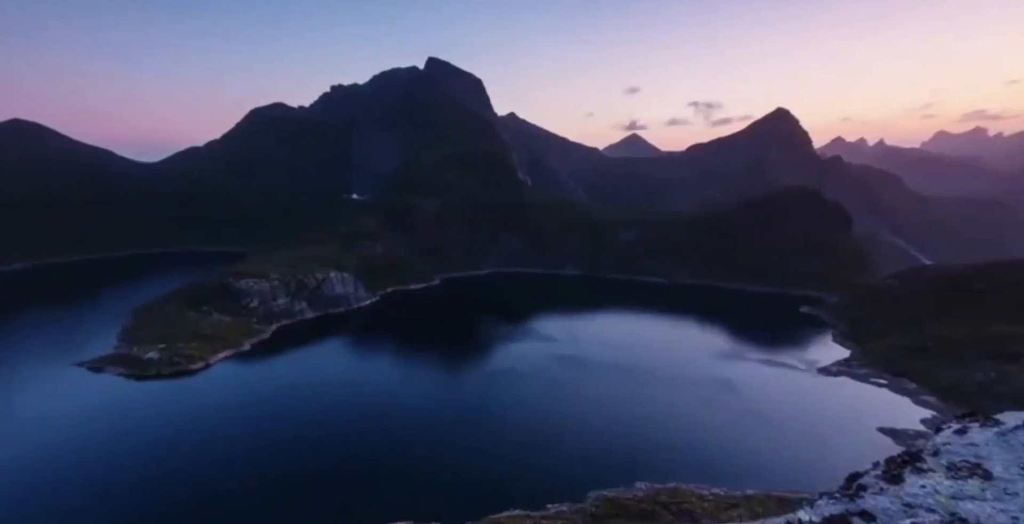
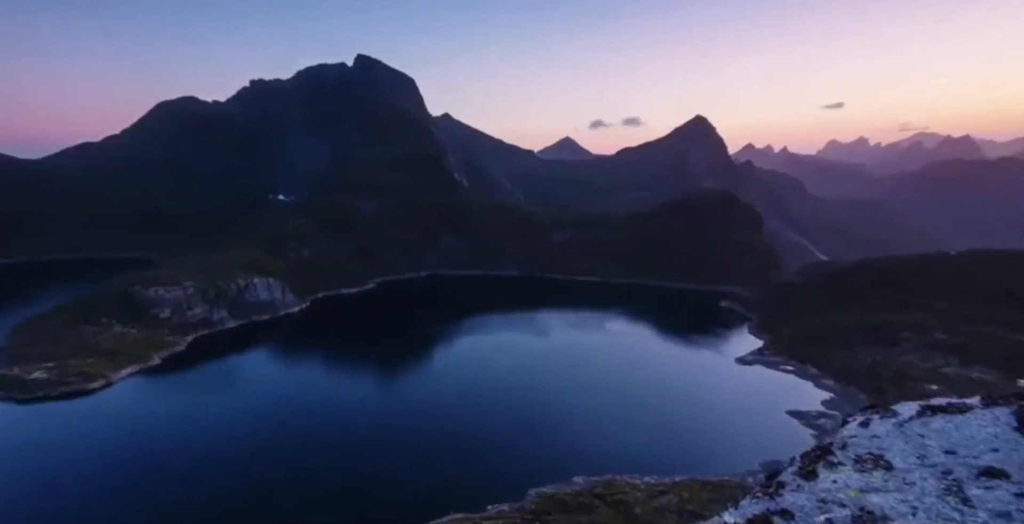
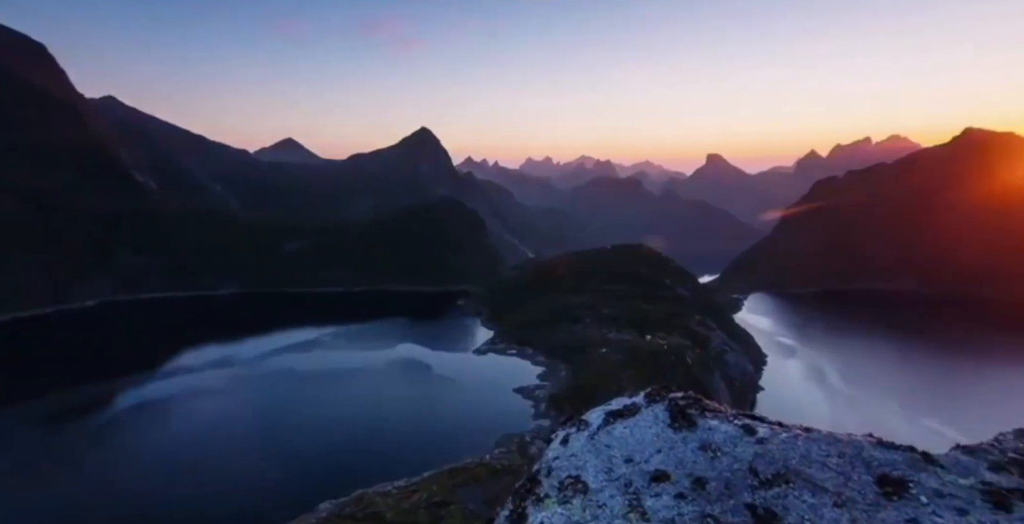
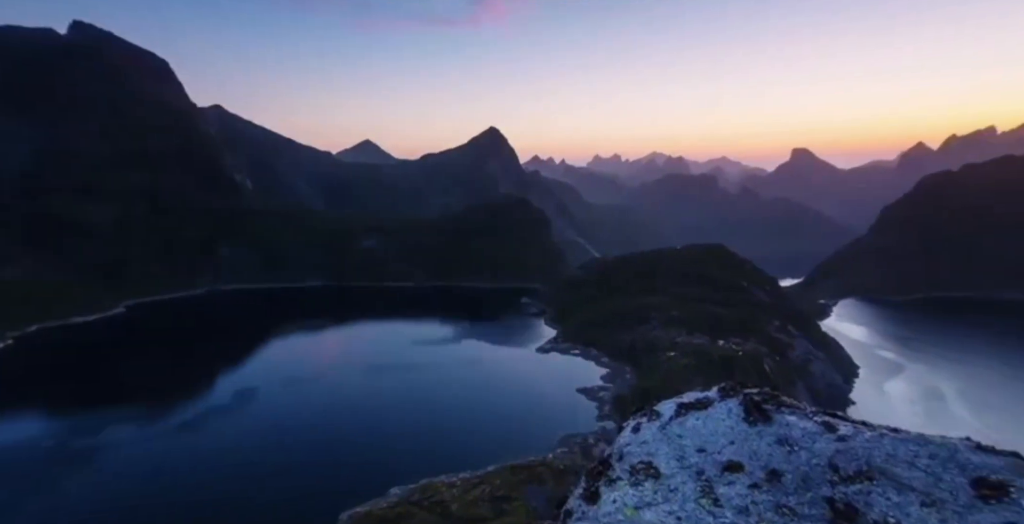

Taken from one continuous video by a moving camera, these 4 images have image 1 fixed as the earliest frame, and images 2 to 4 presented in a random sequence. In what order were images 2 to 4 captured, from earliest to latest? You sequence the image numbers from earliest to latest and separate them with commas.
2, 4, 3
